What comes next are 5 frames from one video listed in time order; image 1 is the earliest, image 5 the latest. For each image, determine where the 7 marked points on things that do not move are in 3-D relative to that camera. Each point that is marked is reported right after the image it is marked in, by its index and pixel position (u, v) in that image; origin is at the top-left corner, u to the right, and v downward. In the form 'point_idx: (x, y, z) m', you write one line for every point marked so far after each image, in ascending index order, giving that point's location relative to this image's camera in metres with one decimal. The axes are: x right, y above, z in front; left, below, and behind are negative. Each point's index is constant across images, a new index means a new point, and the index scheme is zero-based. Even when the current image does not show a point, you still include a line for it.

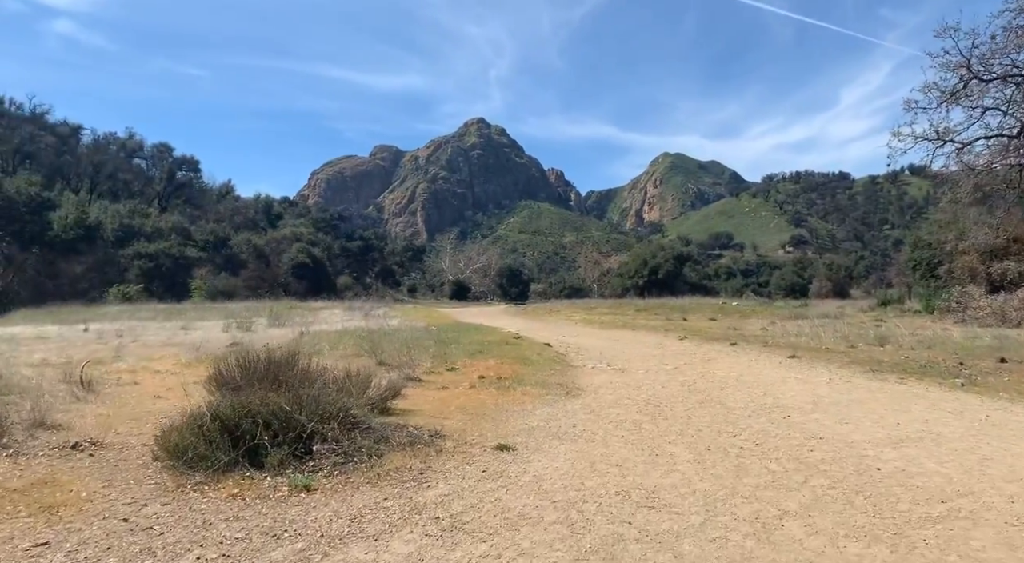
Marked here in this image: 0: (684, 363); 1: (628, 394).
0: (+3.6, -1.7, +12.6) m
1: (+1.8, -1.8, +9.4) m
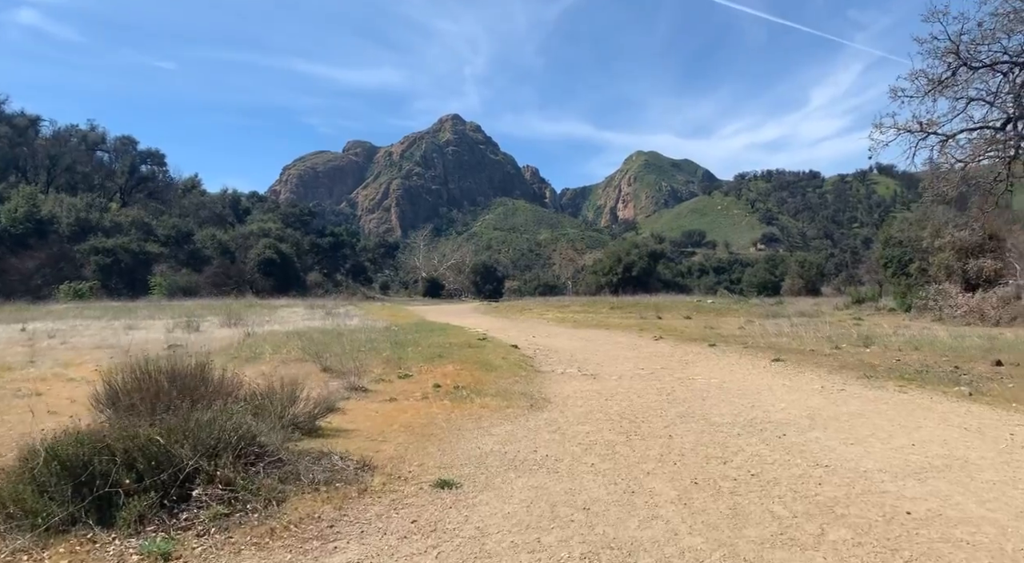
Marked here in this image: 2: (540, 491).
0: (+2.9, -1.7, +11.6) m
1: (+1.2, -1.7, +8.3) m
2: (+0.2, -1.7, +4.9) m
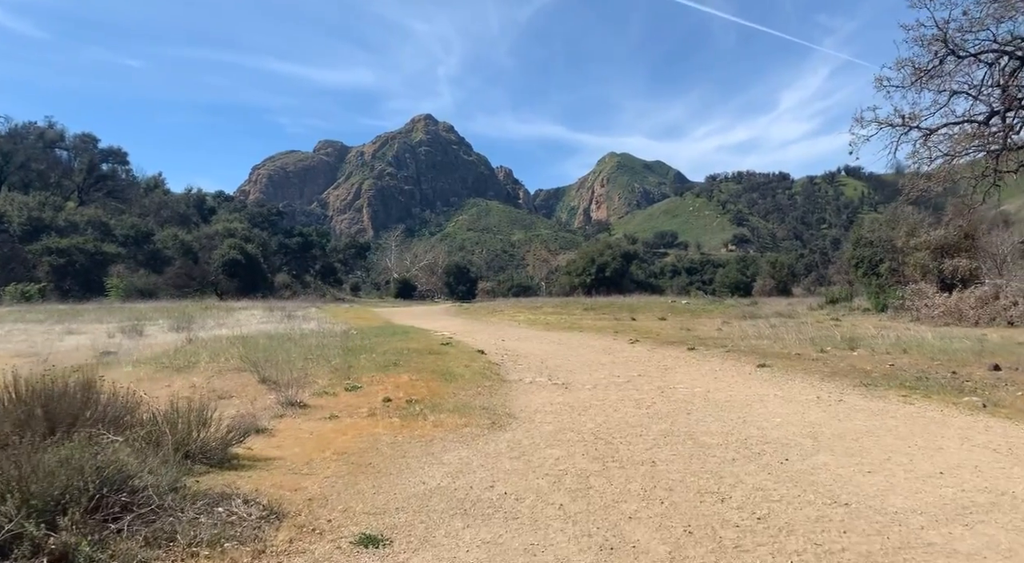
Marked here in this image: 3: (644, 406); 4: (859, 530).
0: (+2.2, -1.7, +10.6) m
1: (+0.7, -1.7, +7.2) m
2: (-0.1, -1.7, +3.8) m
3: (+1.8, -1.7, +8.1) m
4: (+2.3, -1.6, +3.9) m
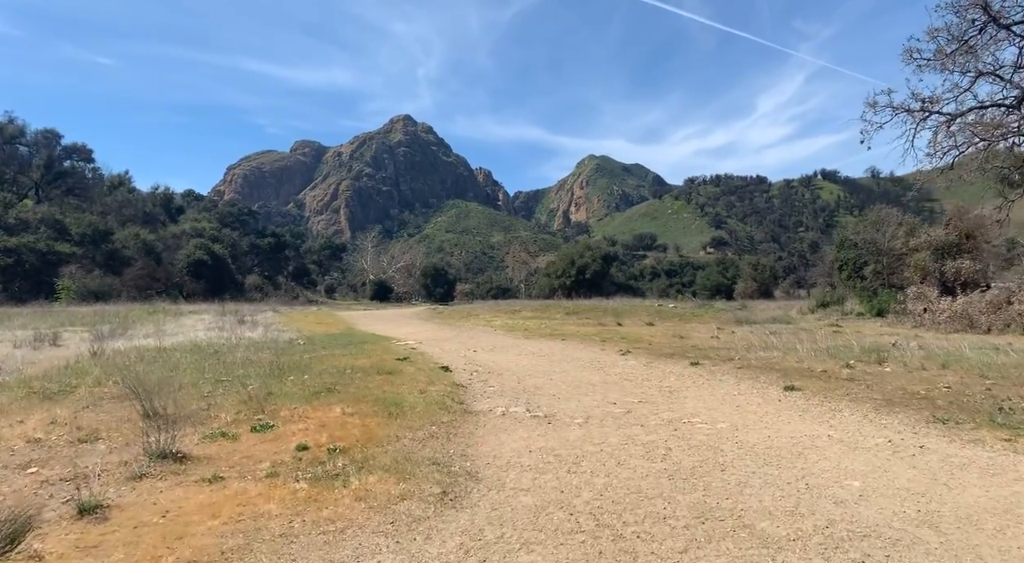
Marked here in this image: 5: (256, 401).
0: (+1.8, -1.7, +8.4) m
1: (+0.4, -1.7, +4.9) m
2: (-0.3, -1.7, +1.5) m
3: (+1.4, -1.7, +5.9) m
4: (+2.0, -1.6, +1.7) m
5: (-3.3, -1.5, +7.9) m
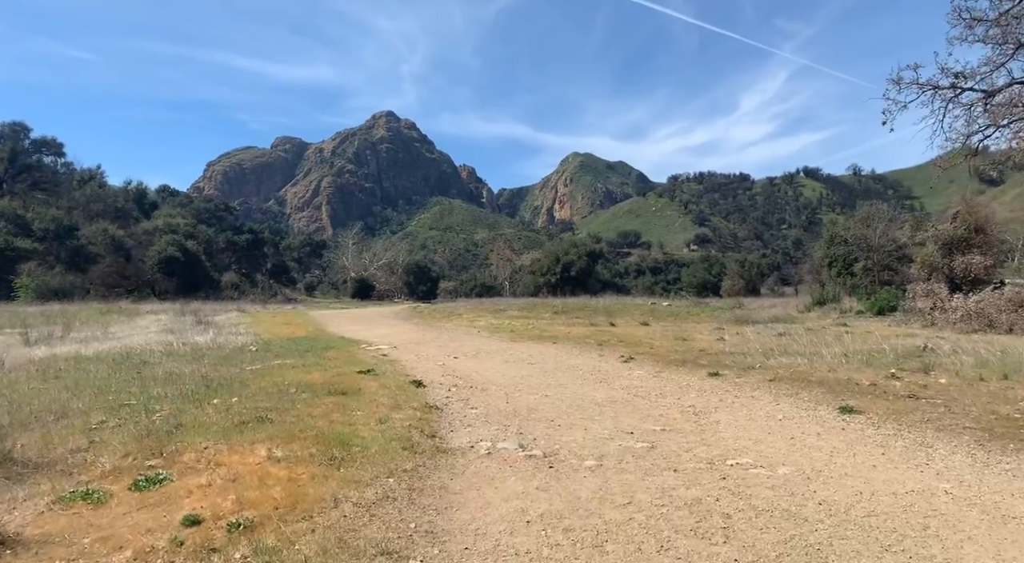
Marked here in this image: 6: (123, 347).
0: (+1.7, -1.6, +6.5) m
1: (+0.3, -1.7, +3.0) m
2: (-0.3, -1.7, -0.4) m
3: (+1.3, -1.7, +4.0) m
4: (+2.1, -1.6, -0.1) m
5: (-3.4, -1.5, +5.9) m
6: (-8.7, -1.4, +13.2) m
